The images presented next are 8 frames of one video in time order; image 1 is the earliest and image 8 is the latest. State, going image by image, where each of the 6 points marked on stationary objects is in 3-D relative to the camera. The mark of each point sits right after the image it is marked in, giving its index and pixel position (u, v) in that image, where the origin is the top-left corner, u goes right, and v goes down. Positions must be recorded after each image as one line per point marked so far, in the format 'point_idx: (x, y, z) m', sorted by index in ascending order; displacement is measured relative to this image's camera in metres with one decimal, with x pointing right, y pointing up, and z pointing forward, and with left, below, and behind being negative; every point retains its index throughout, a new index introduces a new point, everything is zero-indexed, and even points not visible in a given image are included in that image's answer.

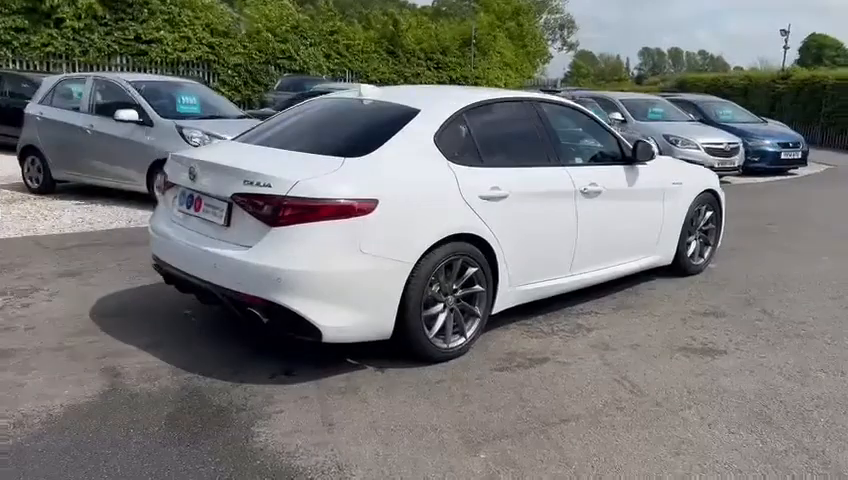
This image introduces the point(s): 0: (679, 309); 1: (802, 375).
0: (+2.2, -0.6, +6.1) m
1: (+2.5, -0.9, +4.7) m
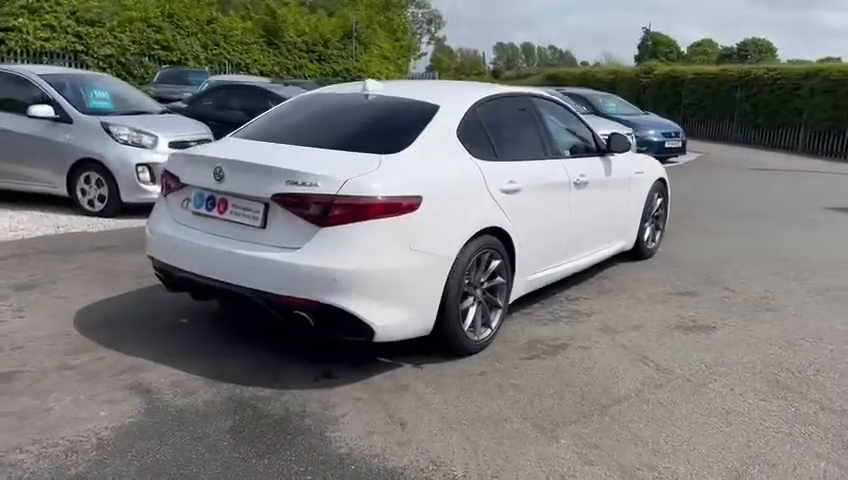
0: (+2.1, -0.5, +6.6) m
1: (+2.7, -0.8, +5.2) m
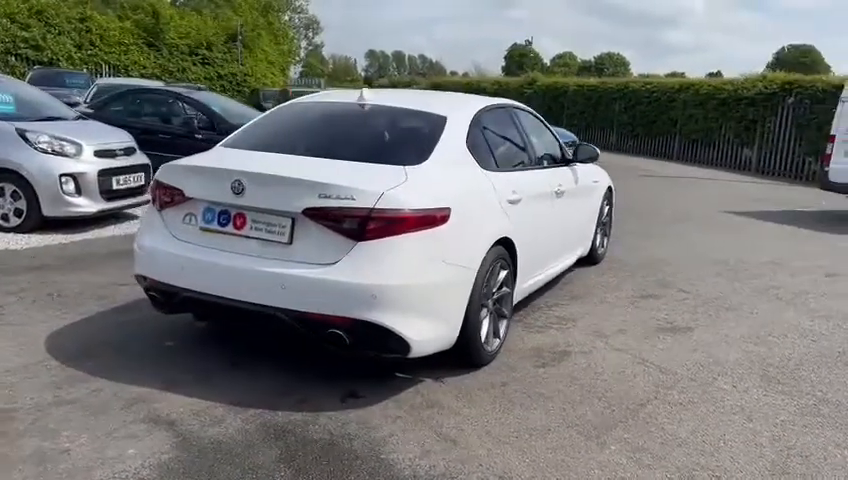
0: (+1.9, -0.5, +6.8) m
1: (+2.7, -0.8, +5.6) m
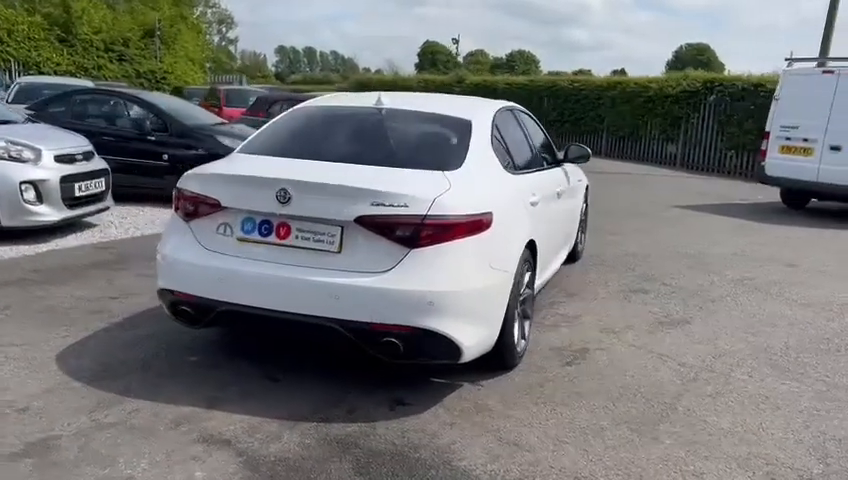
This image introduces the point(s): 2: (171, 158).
0: (+1.8, -0.5, +7.0) m
1: (+2.8, -0.8, +5.9) m
2: (-3.9, +1.3, +11.1) m
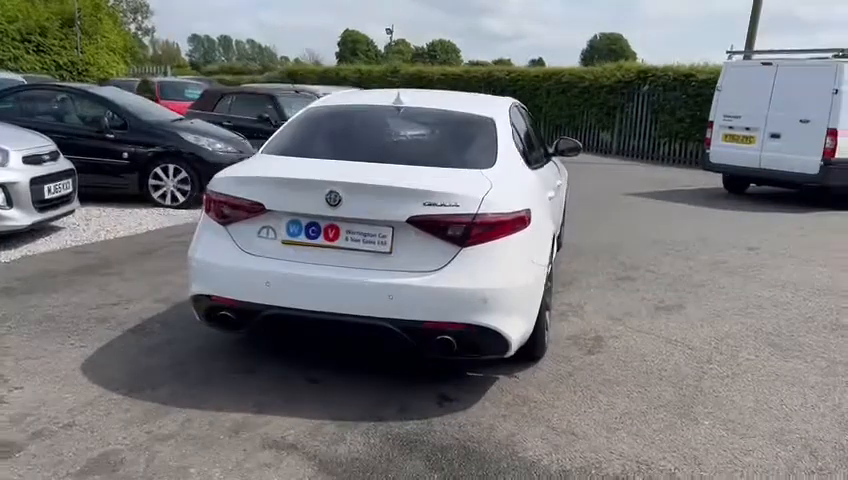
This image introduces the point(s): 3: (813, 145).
0: (+1.8, -0.4, +7.3) m
1: (+2.9, -0.7, +6.3) m
2: (-4.4, +1.3, +10.7) m
3: (+7.0, +1.7, +12.9) m
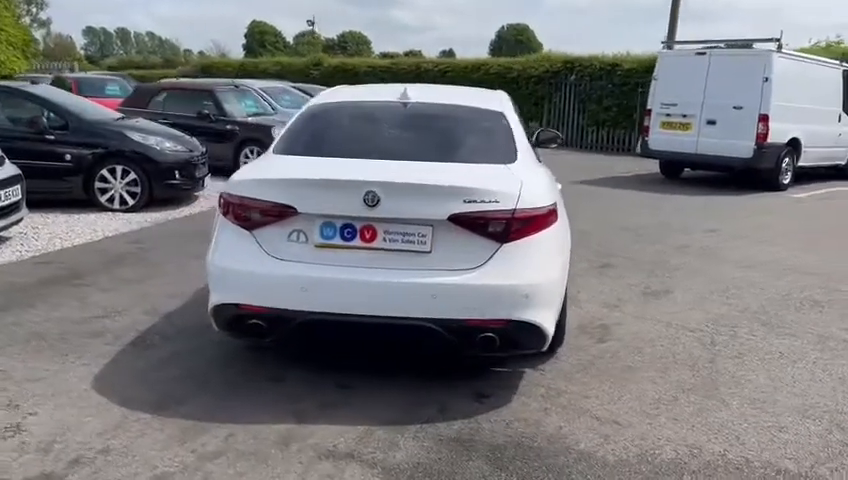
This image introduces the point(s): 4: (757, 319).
0: (+1.6, -0.3, +7.4) m
1: (+2.8, -0.5, +6.6) m
2: (-4.9, +1.2, +10.1) m
3: (+6.1, +2.1, +13.5) m
4: (+2.8, -0.7, +5.9) m
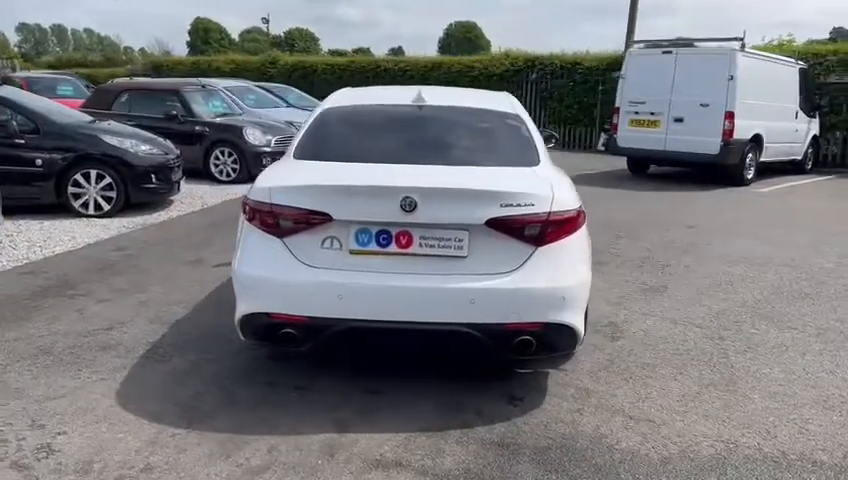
0: (+1.6, -0.3, +7.5) m
1: (+2.9, -0.5, +6.7) m
2: (-5.2, +1.1, +9.8) m
3: (+5.6, +2.2, +13.9) m
4: (+2.8, -0.6, +6.1) m
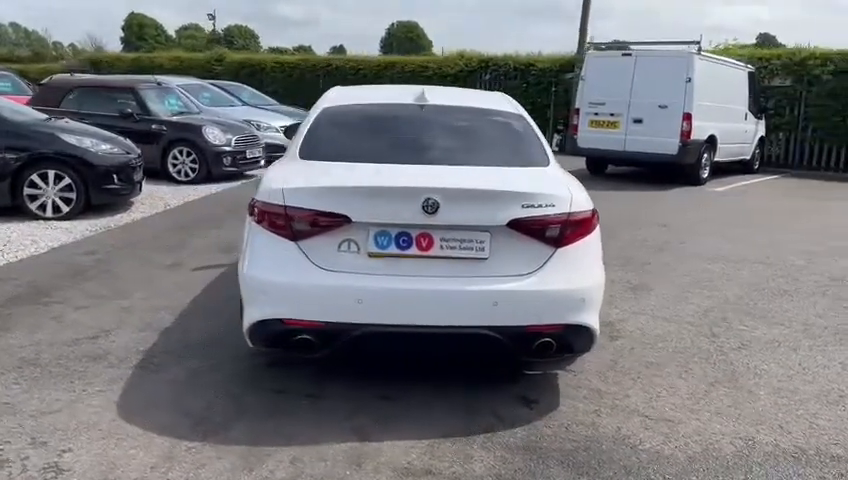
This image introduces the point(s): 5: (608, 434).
0: (+1.4, -0.3, +7.6) m
1: (+2.7, -0.5, +6.9) m
2: (-5.5, +1.0, +9.3) m
3: (+4.9, +2.2, +14.2) m
4: (+2.8, -0.6, +6.2) m
5: (+1.0, -1.1, +3.9) m
